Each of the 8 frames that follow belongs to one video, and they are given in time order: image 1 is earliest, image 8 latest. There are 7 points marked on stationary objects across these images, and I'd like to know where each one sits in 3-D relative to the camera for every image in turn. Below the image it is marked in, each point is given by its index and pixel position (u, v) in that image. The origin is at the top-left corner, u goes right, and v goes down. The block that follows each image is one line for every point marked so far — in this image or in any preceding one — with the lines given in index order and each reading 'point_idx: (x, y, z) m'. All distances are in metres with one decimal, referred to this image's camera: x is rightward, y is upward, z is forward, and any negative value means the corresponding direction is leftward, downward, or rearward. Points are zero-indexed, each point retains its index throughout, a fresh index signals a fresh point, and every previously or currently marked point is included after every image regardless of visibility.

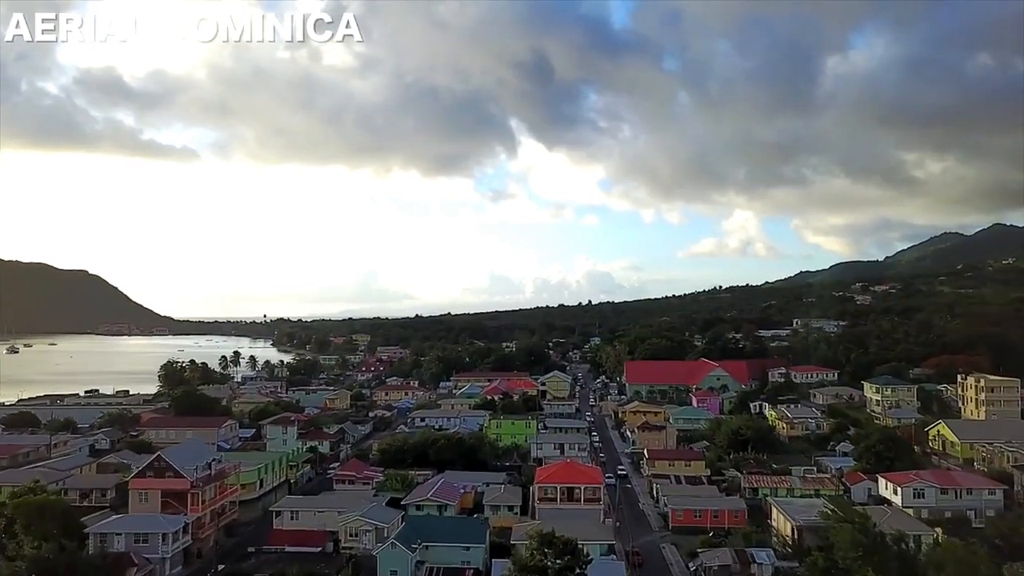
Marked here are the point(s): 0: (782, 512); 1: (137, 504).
0: (+5.5, -4.6, +19.3) m
1: (-7.3, -4.2, +18.5) m
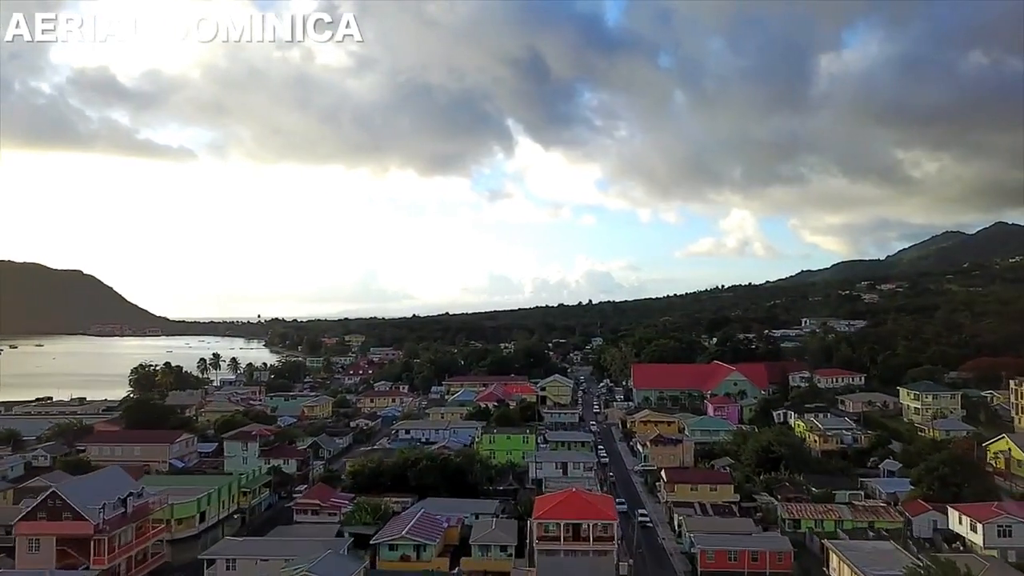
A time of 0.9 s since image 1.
0: (+5.4, -4.4, +15.3) m
1: (-7.4, -4.1, +14.5) m
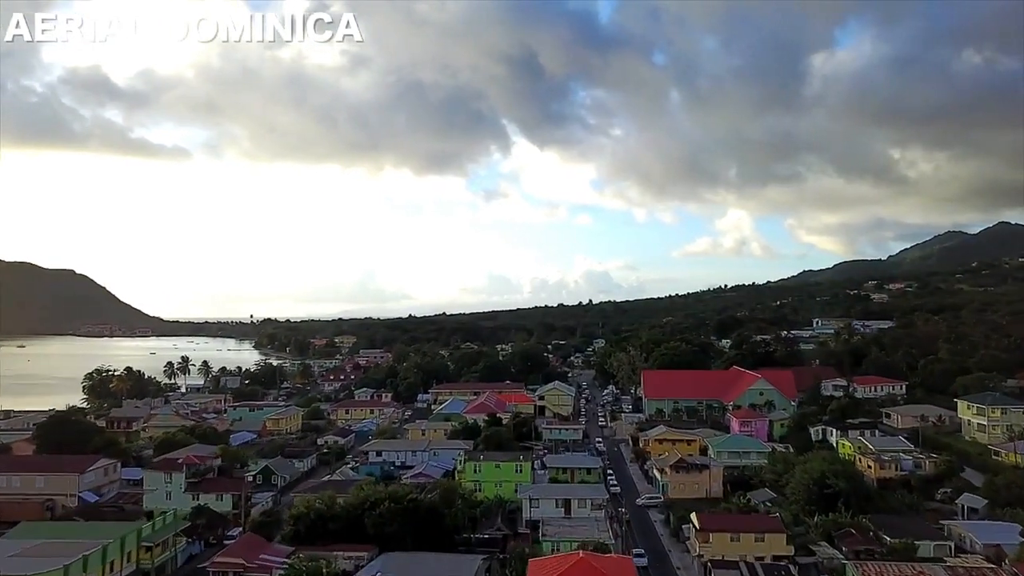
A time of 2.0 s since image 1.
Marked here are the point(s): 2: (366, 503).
0: (+5.1, -4.2, +10.3) m
1: (-7.7, -3.9, +9.5) m
2: (-2.7, -4.0, +18.0) m
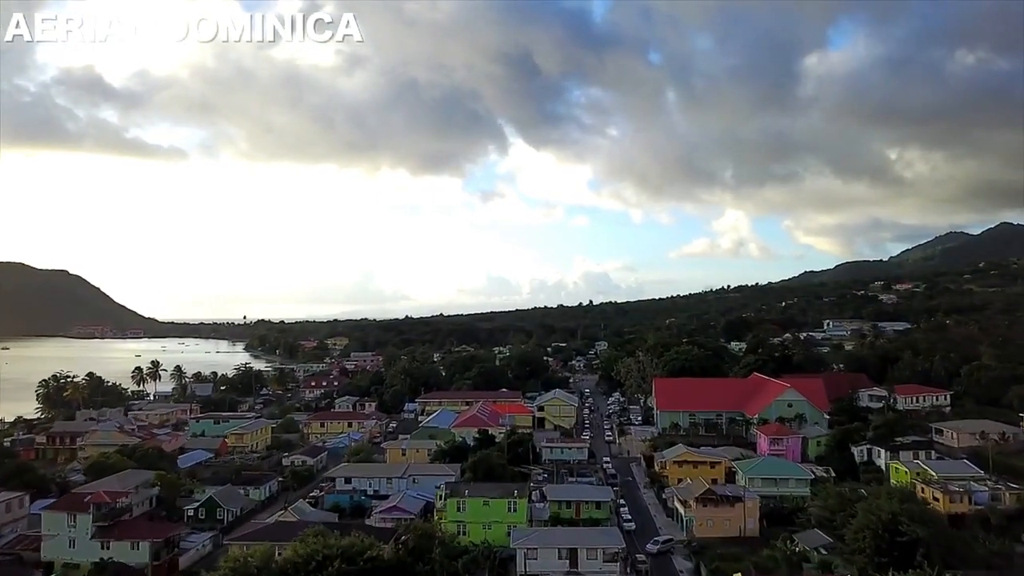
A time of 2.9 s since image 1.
0: (+5.0, -4.1, +6.1) m
1: (-7.8, -3.8, +5.3) m
2: (-2.9, -3.9, +13.8) m
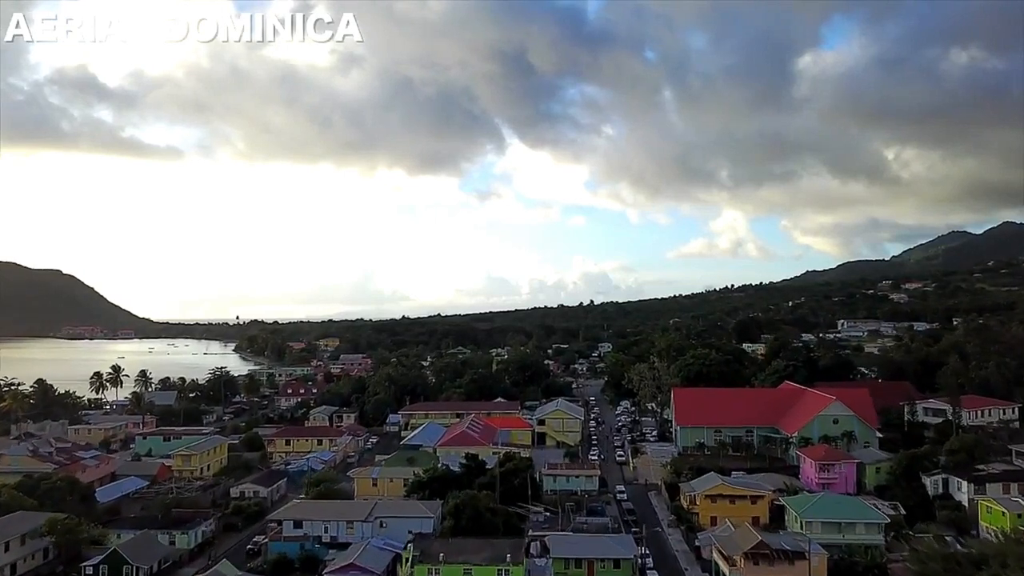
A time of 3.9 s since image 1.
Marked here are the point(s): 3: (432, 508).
0: (+4.9, -4.0, +1.4) m
1: (-7.9, -3.7, +0.5) m
2: (-3.0, -3.8, +9.0) m
3: (-1.6, -4.3, +18.7) m
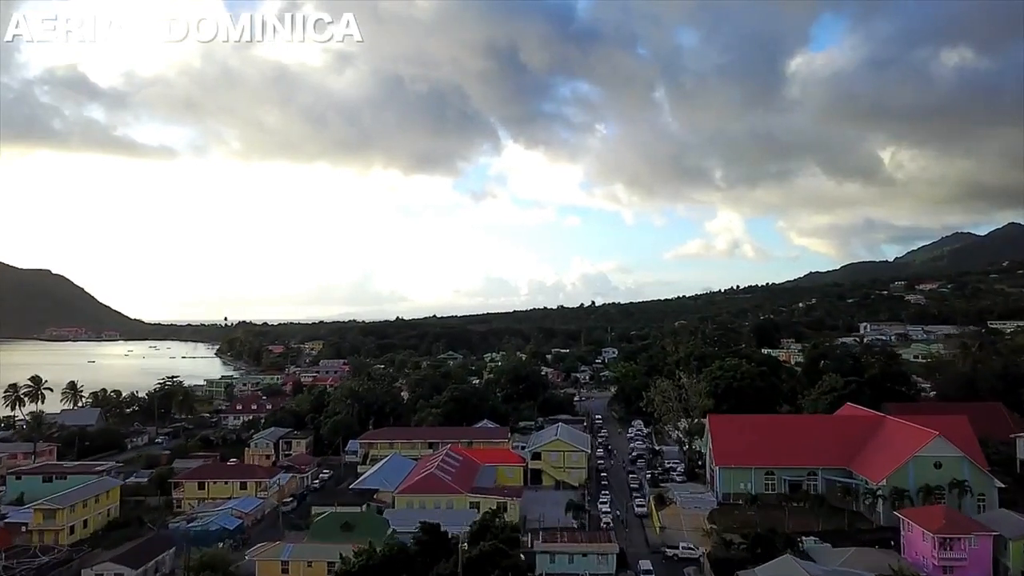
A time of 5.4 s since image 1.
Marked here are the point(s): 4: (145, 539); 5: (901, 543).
0: (+4.5, -3.8, -5.8) m
1: (-8.3, -3.5, -6.6) m
2: (-3.4, -3.7, +1.9) m
3: (-1.9, -4.1, +11.5) m
4: (-7.2, -4.9, +18.6) m
5: (+6.7, -4.4, +16.6) m
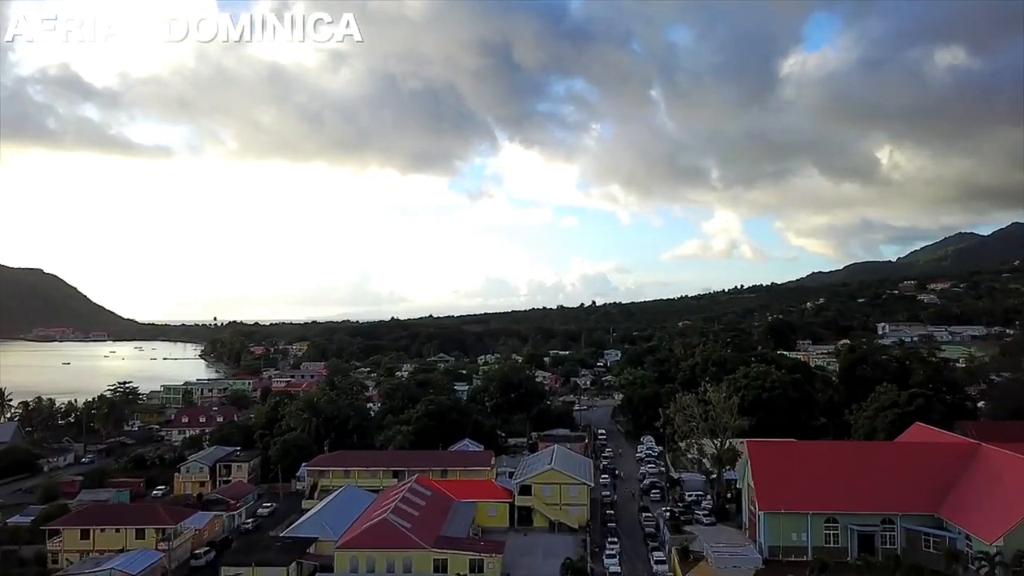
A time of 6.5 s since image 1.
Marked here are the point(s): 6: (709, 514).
0: (+4.2, -3.6, -11.0) m
1: (-8.6, -3.2, -11.9) m
2: (-3.7, -3.4, -3.4) m
3: (-2.3, -3.9, +6.3) m
4: (-7.6, -4.7, +13.4) m
5: (+6.4, -4.2, +11.3) m
6: (+4.1, -4.6, +19.4) m
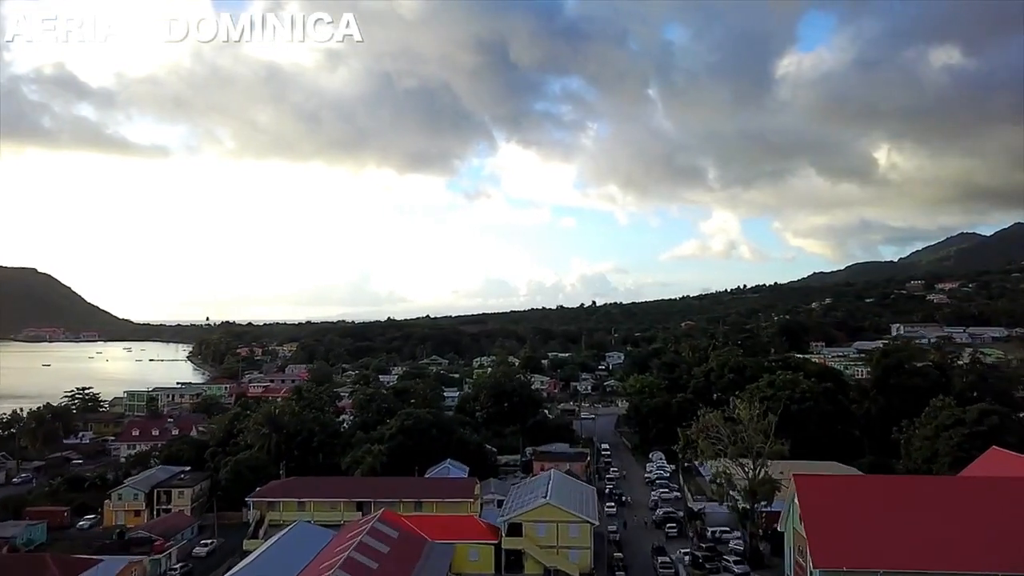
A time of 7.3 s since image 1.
0: (+4.0, -3.5, -14.7) m
1: (-8.8, -3.1, -15.6) m
2: (-4.0, -3.3, -7.1) m
3: (-2.5, -3.8, +2.6) m
4: (-7.8, -4.6, +9.7) m
5: (+6.1, -4.1, +7.6) m
6: (+3.8, -4.5, +15.7) m
